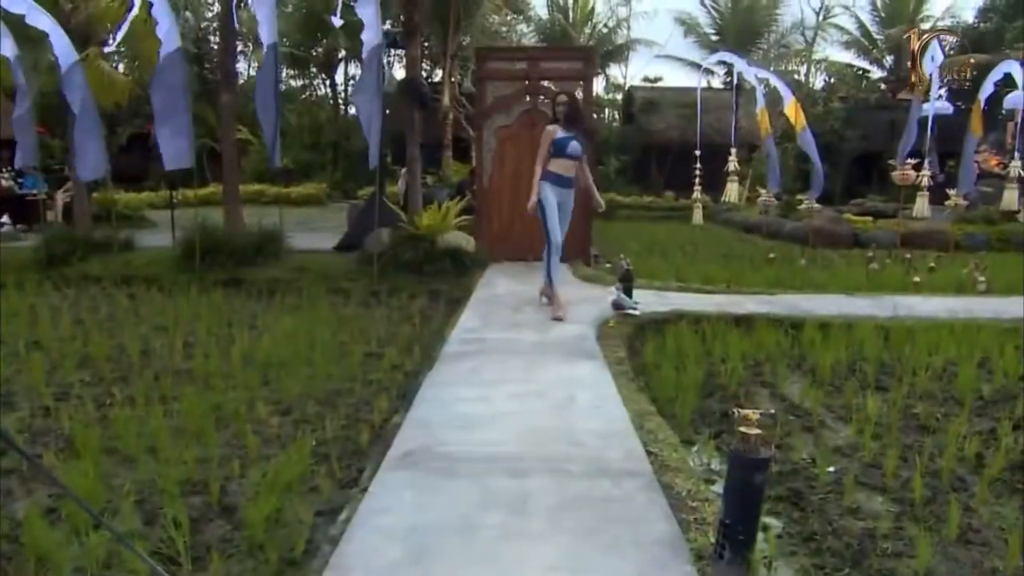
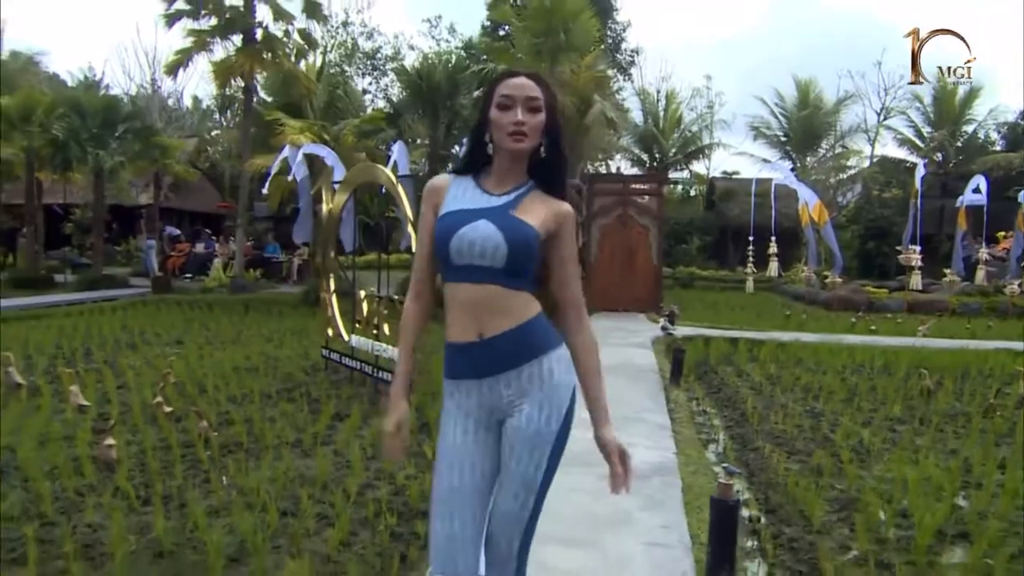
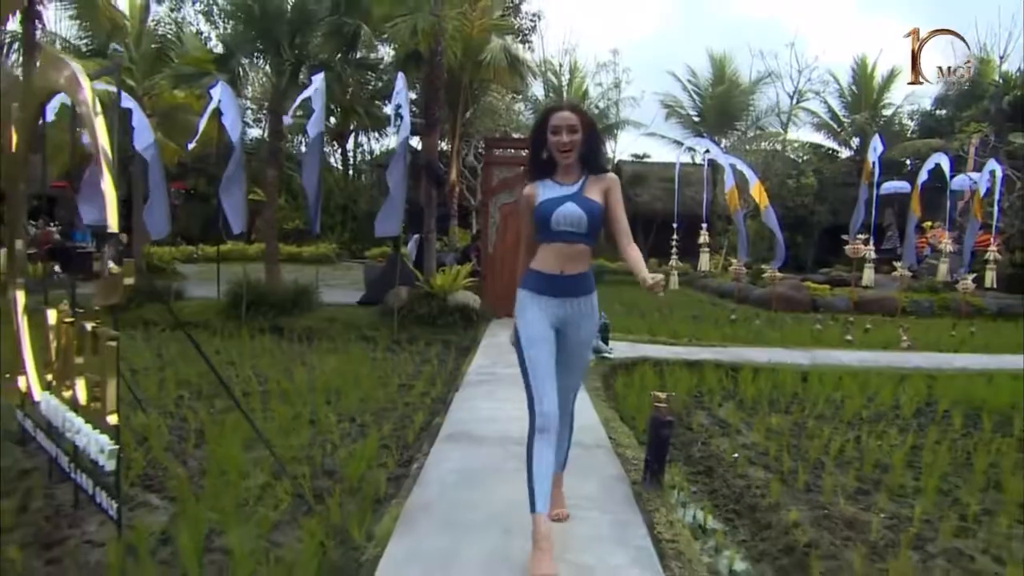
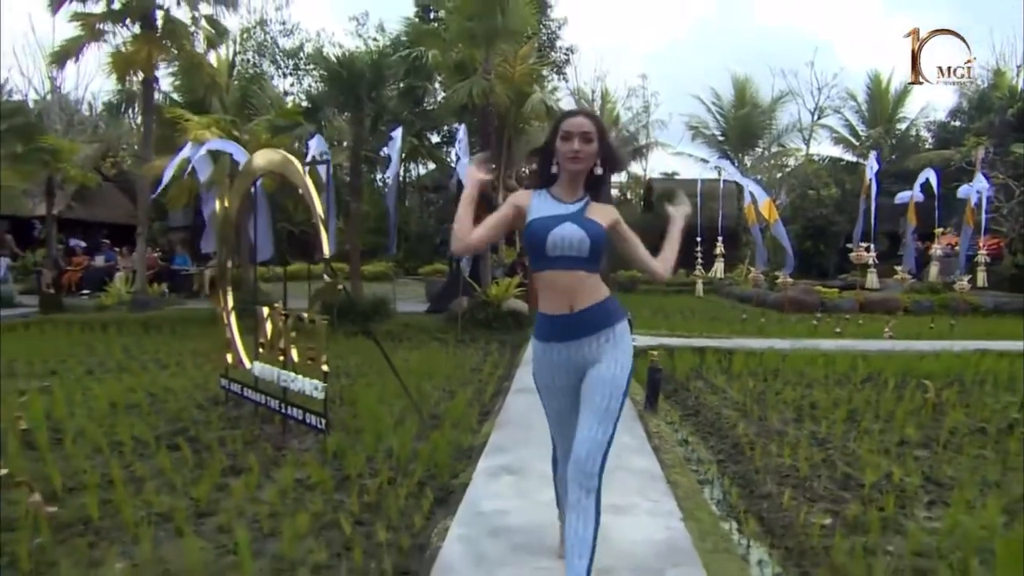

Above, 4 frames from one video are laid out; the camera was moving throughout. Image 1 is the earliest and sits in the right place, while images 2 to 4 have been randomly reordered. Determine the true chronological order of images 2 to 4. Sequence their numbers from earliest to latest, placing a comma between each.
3, 4, 2
